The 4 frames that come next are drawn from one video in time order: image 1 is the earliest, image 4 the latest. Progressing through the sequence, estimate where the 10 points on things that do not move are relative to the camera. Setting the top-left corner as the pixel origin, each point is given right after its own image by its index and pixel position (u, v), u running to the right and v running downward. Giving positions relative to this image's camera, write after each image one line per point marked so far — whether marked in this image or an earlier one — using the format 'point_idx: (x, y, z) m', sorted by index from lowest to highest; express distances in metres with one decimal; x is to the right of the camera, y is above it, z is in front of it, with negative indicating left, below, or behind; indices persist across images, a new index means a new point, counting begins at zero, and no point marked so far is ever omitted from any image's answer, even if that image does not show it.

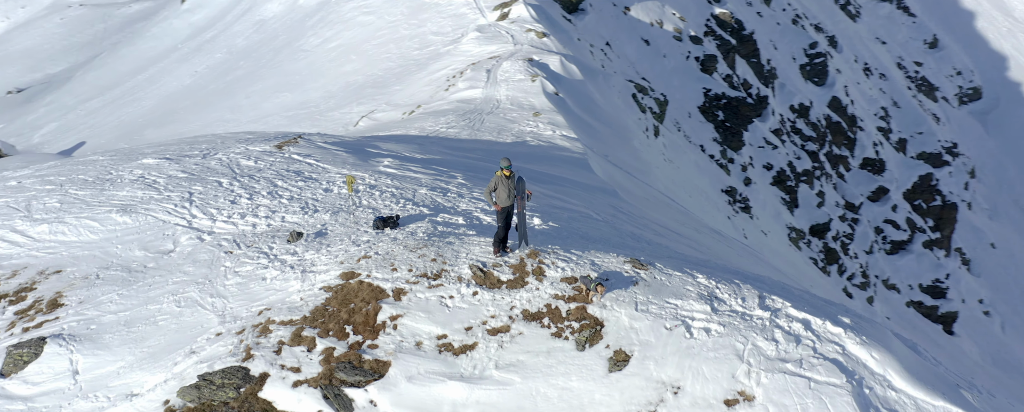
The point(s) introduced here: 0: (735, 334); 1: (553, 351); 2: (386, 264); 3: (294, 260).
0: (+4.4, -2.5, +12.1) m
1: (+0.8, -2.8, +12.1) m
2: (-2.8, -1.4, +14.7) m
3: (-6.4, -1.7, +18.4) m
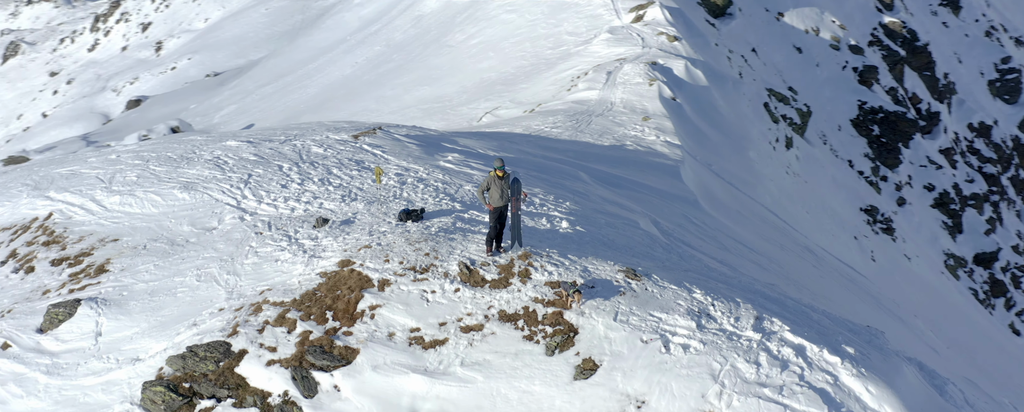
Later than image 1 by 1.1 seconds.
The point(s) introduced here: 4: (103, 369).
0: (+3.8, -2.8, +11.6) m
1: (+0.2, -2.8, +11.9) m
2: (-3.0, -1.2, +14.9) m
3: (-6.2, -1.3, +19.0) m
4: (-10.7, -4.3, +16.3) m
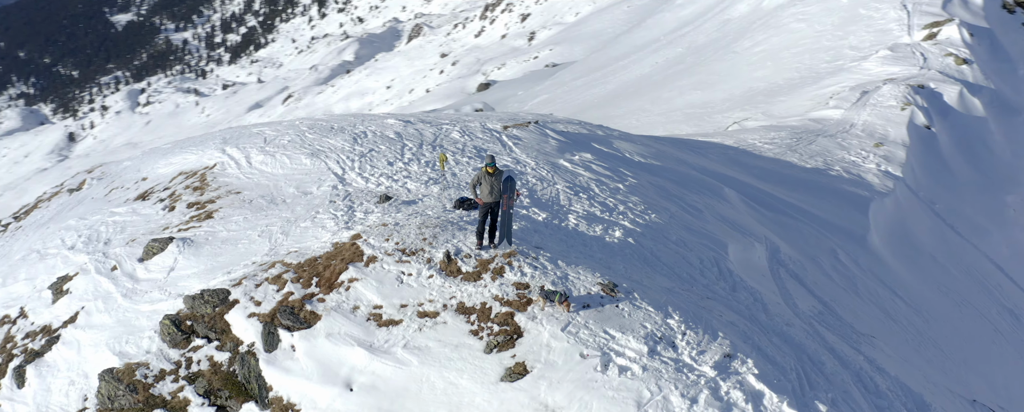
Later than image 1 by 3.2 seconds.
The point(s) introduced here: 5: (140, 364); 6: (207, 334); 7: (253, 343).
0: (+2.5, -3.1, +11.1) m
1: (-1.0, -2.7, +12.2) m
2: (-3.2, -0.7, +15.7) m
3: (-5.5, -0.4, +20.4) m
4: (-10.8, -2.8, +18.9) m
5: (-8.8, -3.8, +14.7) m
6: (-7.0, -3.0, +14.5) m
7: (-5.8, -3.0, +13.9) m
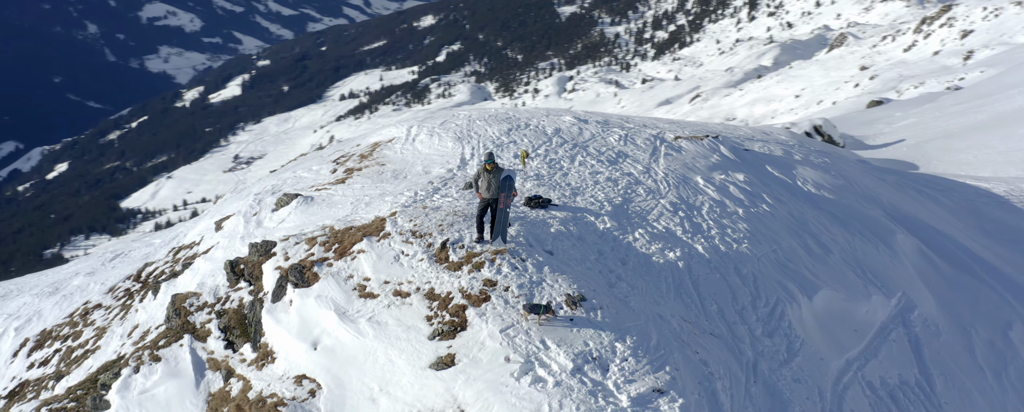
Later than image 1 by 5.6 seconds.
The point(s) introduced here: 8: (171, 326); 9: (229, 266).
0: (+0.9, -3.4, +10.7) m
1: (-2.0, -2.5, +12.7) m
2: (-2.9, -0.2, +16.6) m
3: (-3.7, +0.3, +21.8) m
4: (-9.6, -1.3, +21.8) m
5: (-8.9, -2.4, +17.3) m
6: (-7.2, -1.9, +16.6) m
7: (-6.2, -2.1, +15.6) m
8: (-9.2, -3.2, +16.7) m
9: (-8.0, -1.5, +16.9) m
